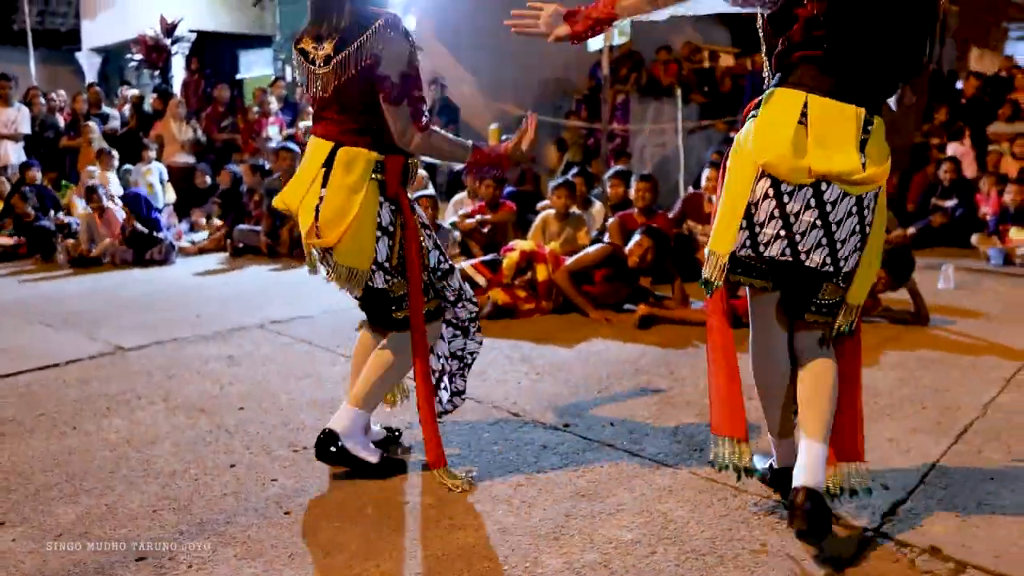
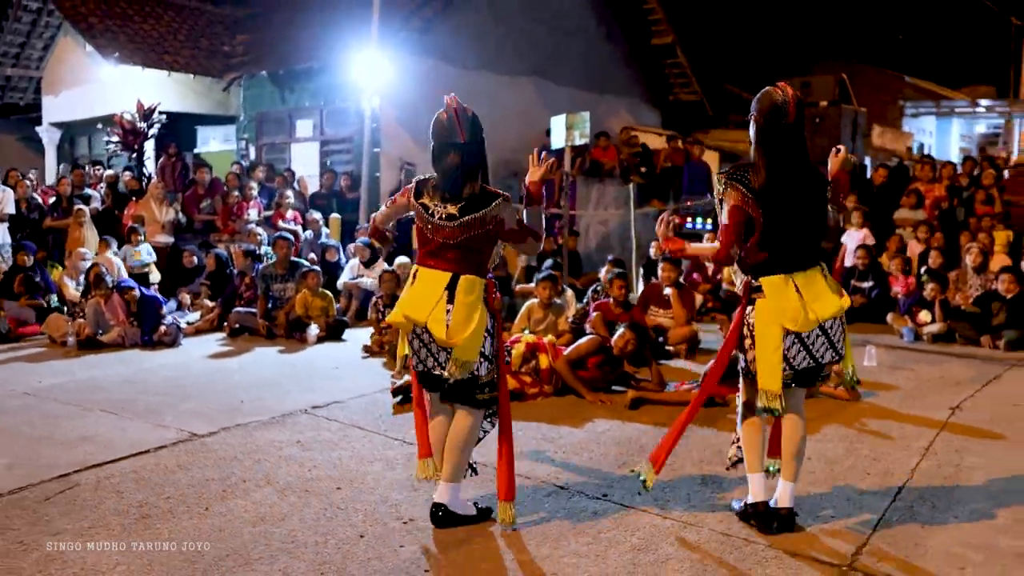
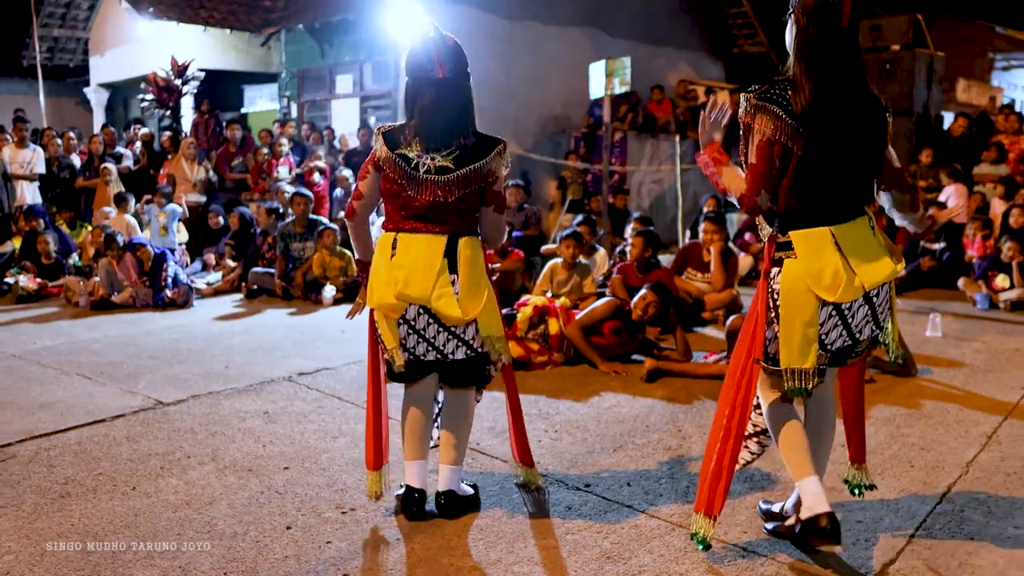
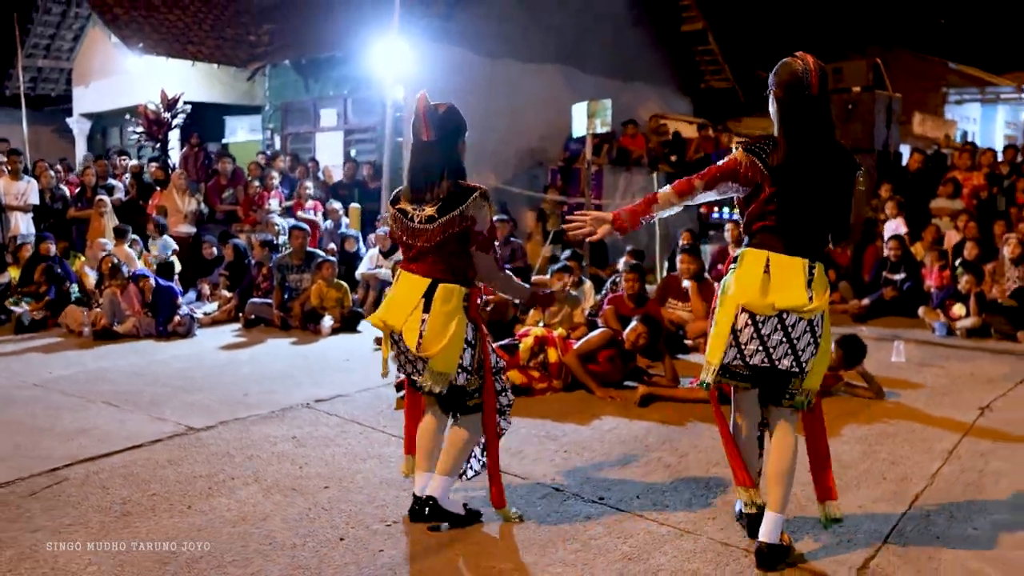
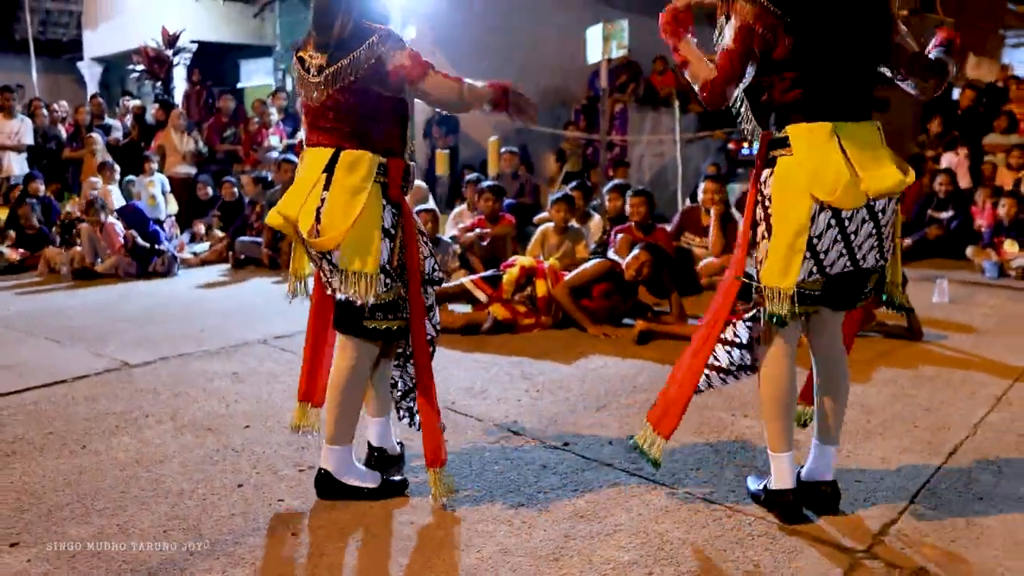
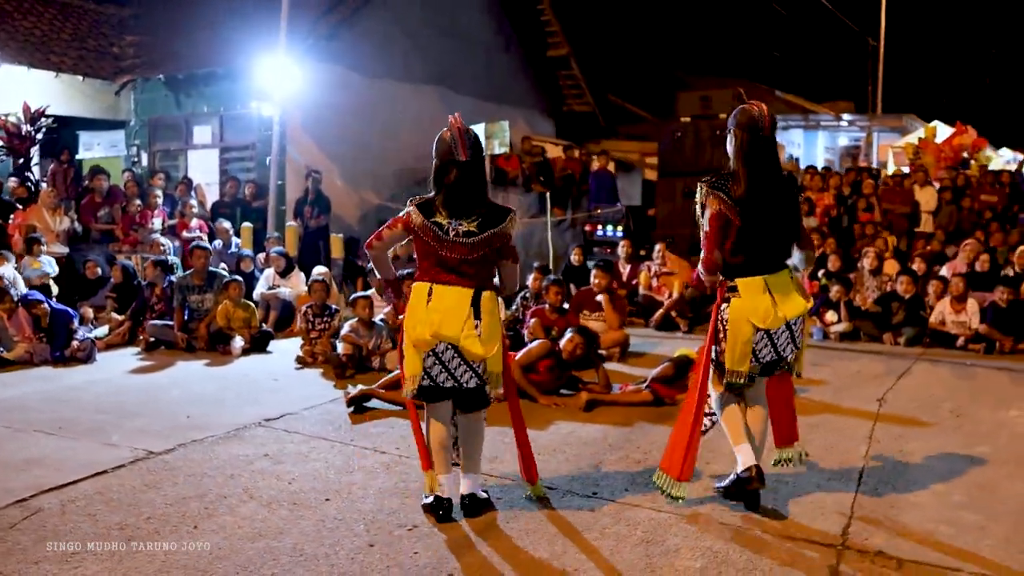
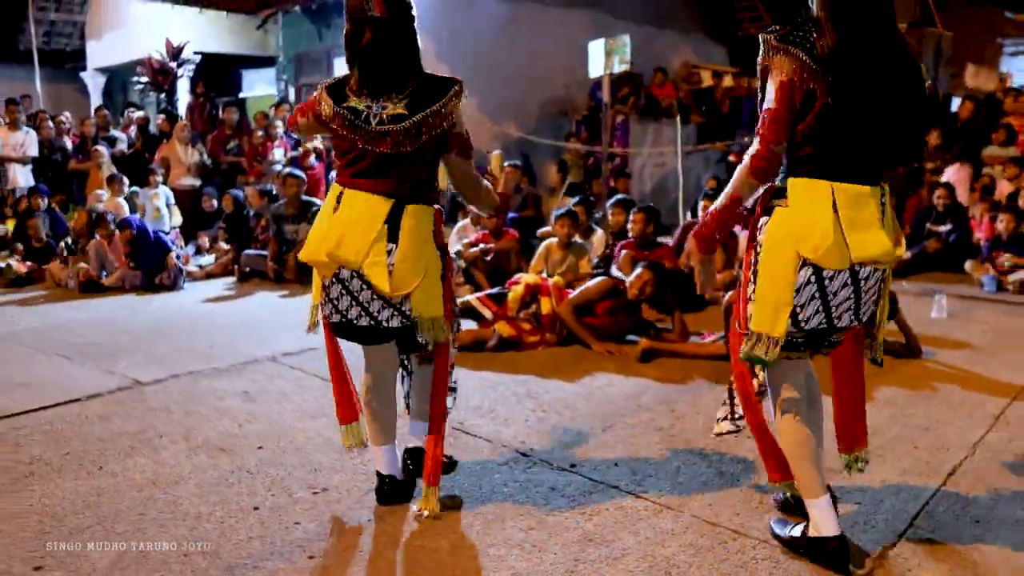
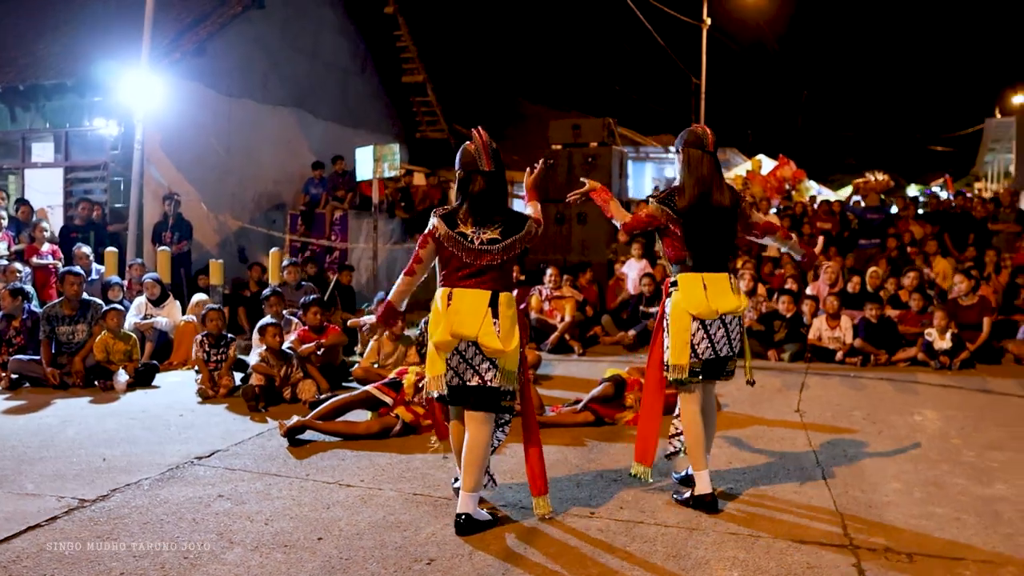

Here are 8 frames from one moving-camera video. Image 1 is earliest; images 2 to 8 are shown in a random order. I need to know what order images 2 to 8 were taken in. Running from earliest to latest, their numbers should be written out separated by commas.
5, 7, 3, 4, 2, 6, 8
